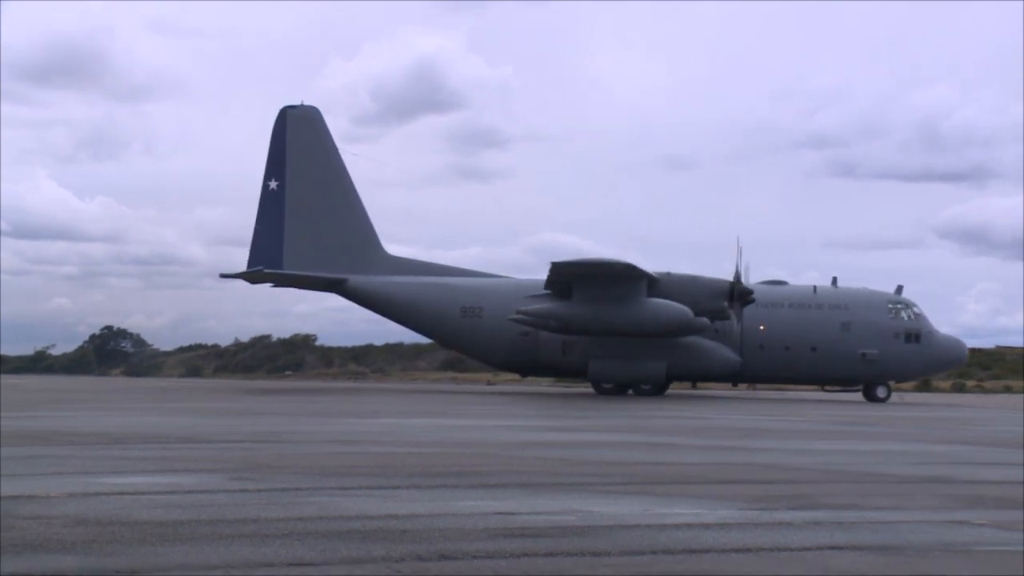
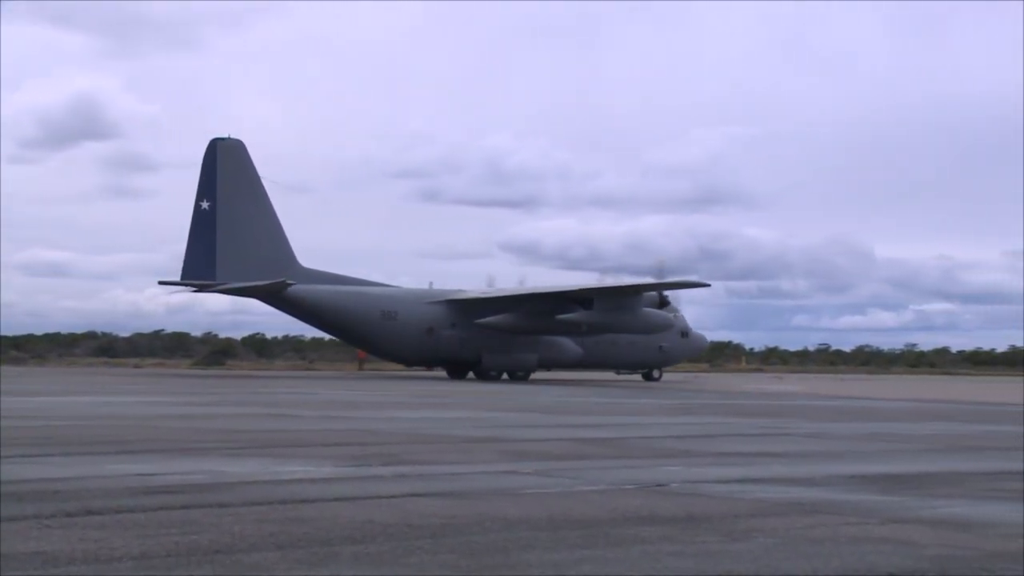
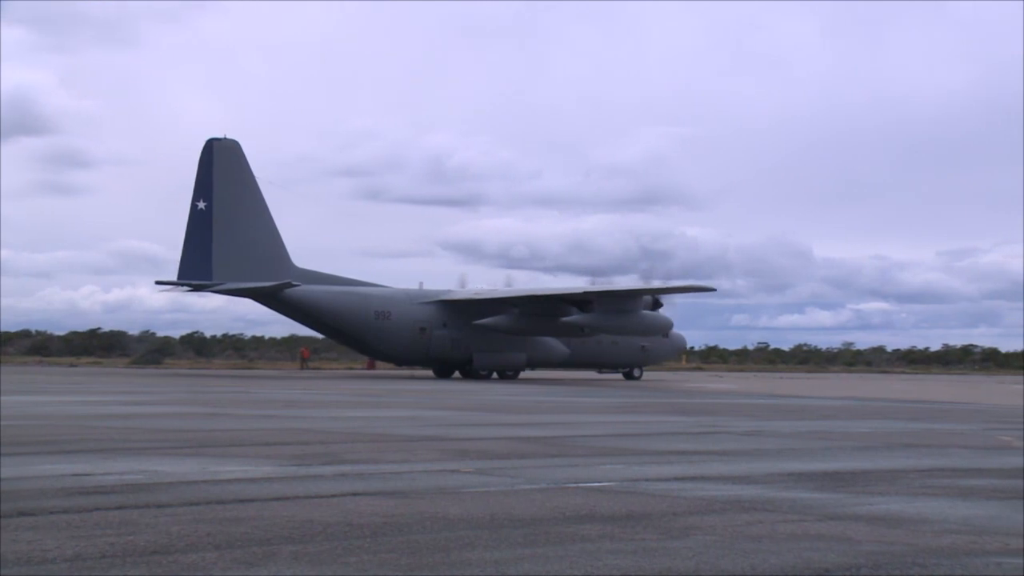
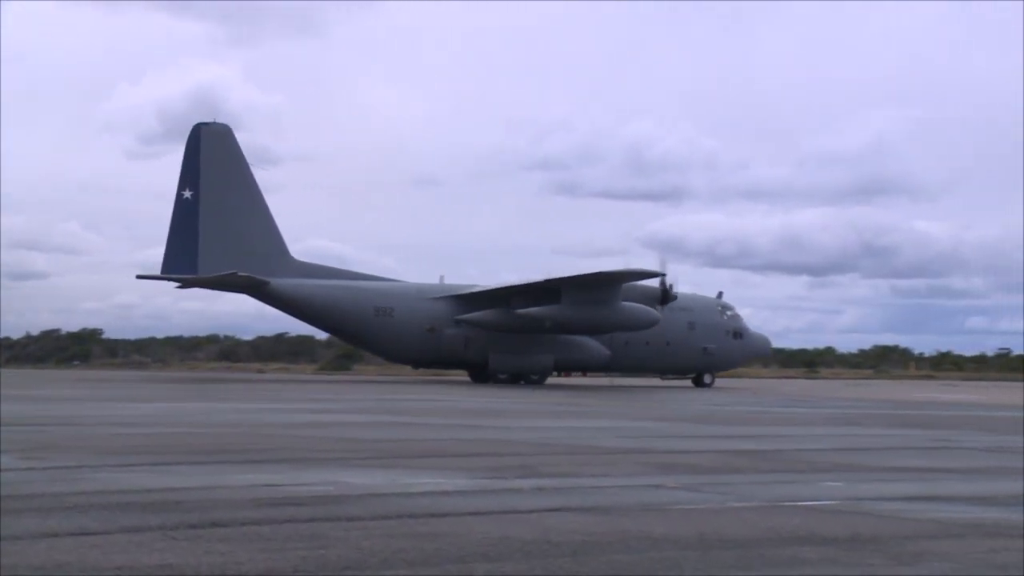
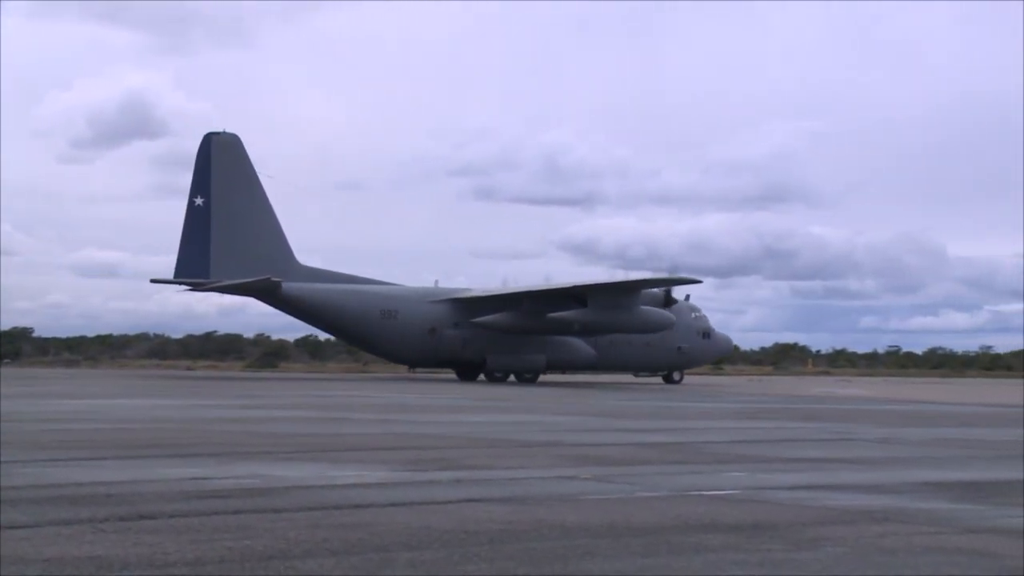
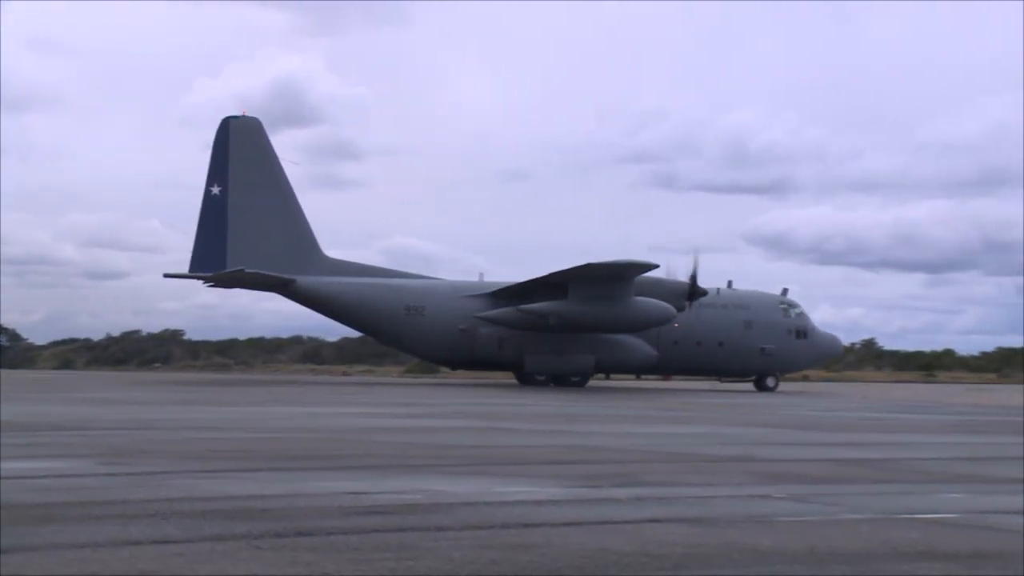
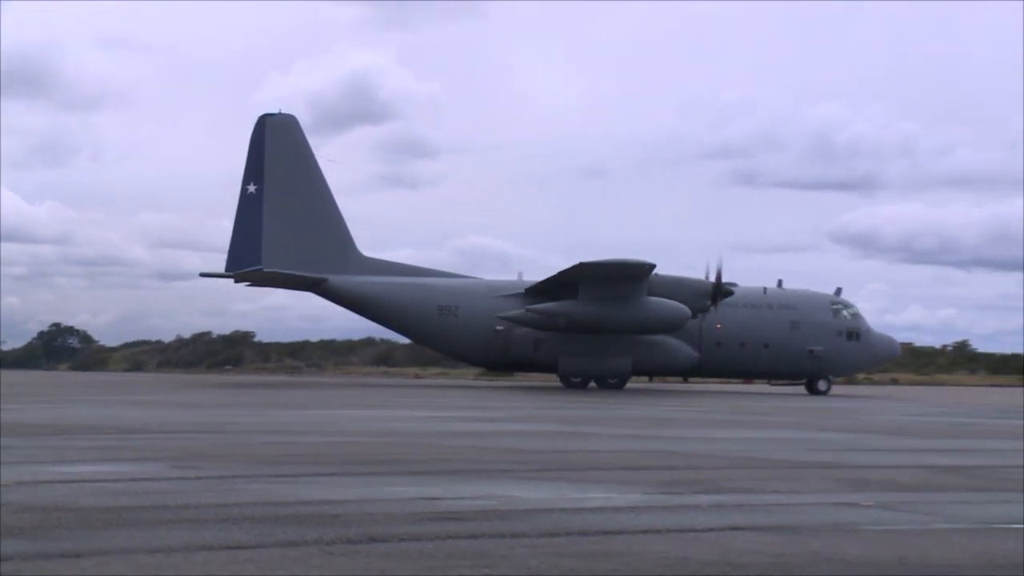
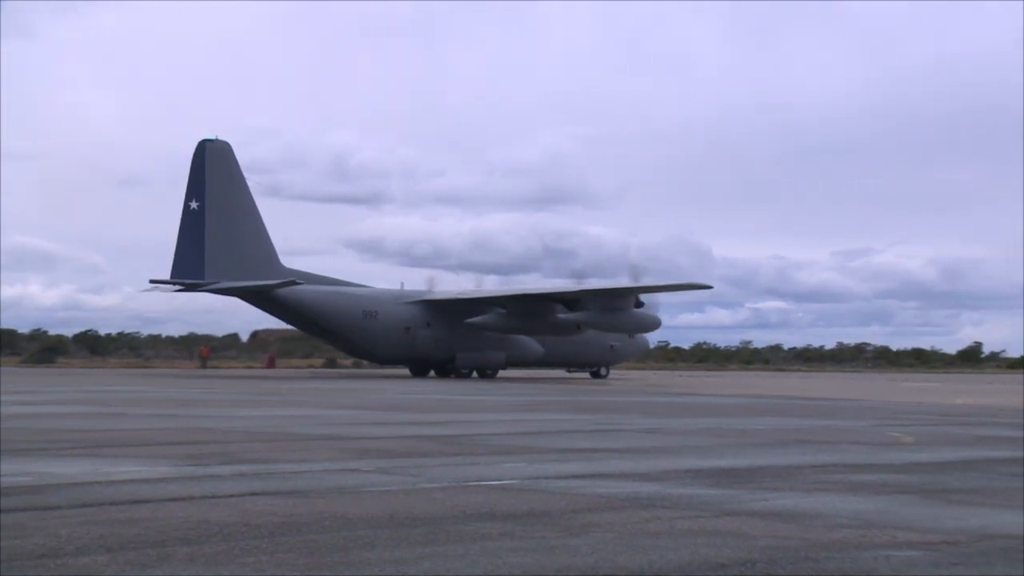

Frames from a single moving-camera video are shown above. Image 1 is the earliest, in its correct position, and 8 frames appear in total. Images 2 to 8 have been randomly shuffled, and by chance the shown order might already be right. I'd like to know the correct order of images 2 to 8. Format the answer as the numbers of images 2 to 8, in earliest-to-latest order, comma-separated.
7, 6, 4, 5, 2, 3, 8
